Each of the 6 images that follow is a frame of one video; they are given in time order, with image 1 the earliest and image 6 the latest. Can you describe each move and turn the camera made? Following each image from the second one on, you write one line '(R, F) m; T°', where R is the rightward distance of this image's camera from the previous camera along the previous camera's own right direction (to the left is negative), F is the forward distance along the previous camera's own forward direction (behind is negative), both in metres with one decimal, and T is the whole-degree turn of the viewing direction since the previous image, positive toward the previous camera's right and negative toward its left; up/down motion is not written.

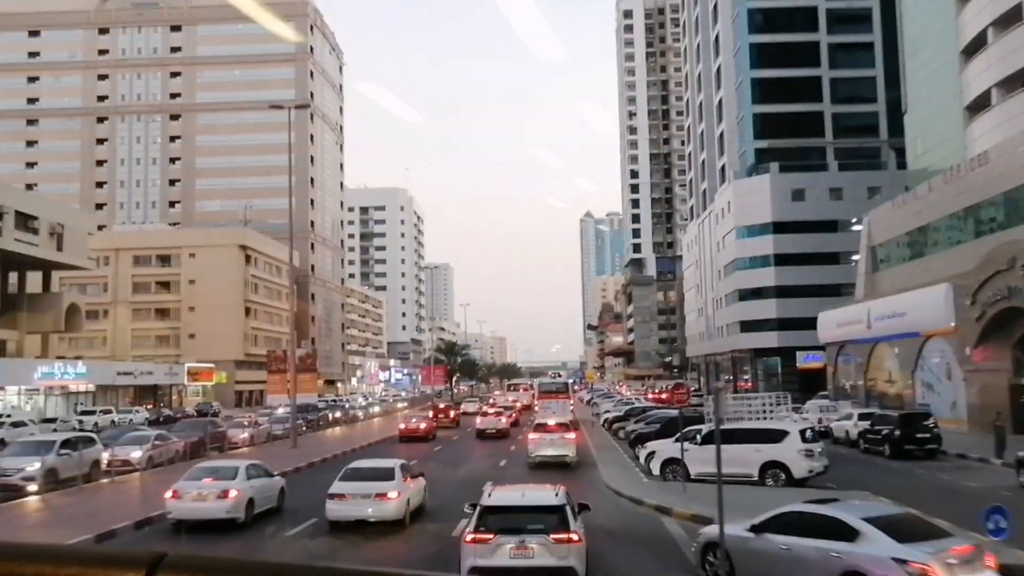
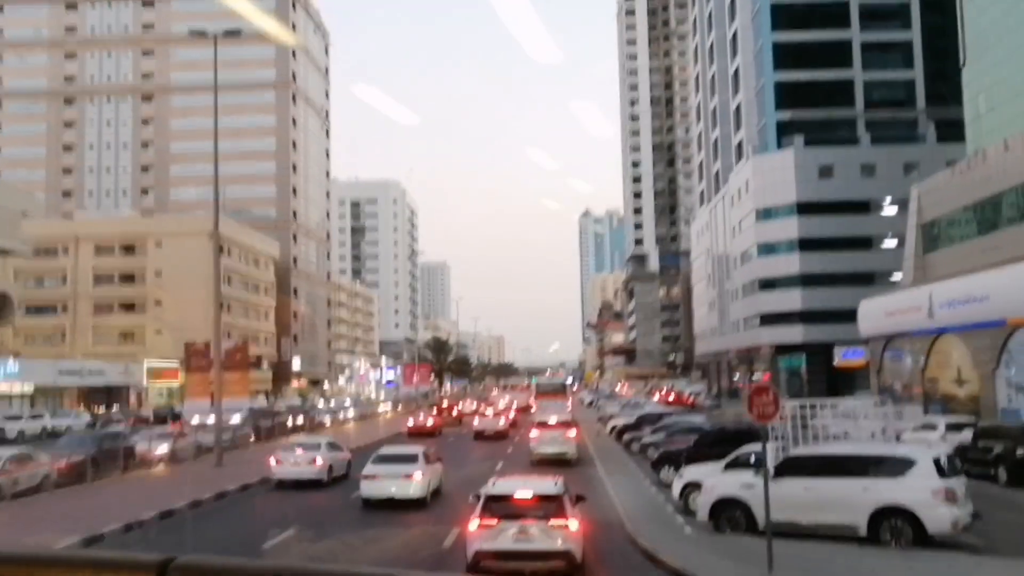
(+0.1, +1.9) m; 0°
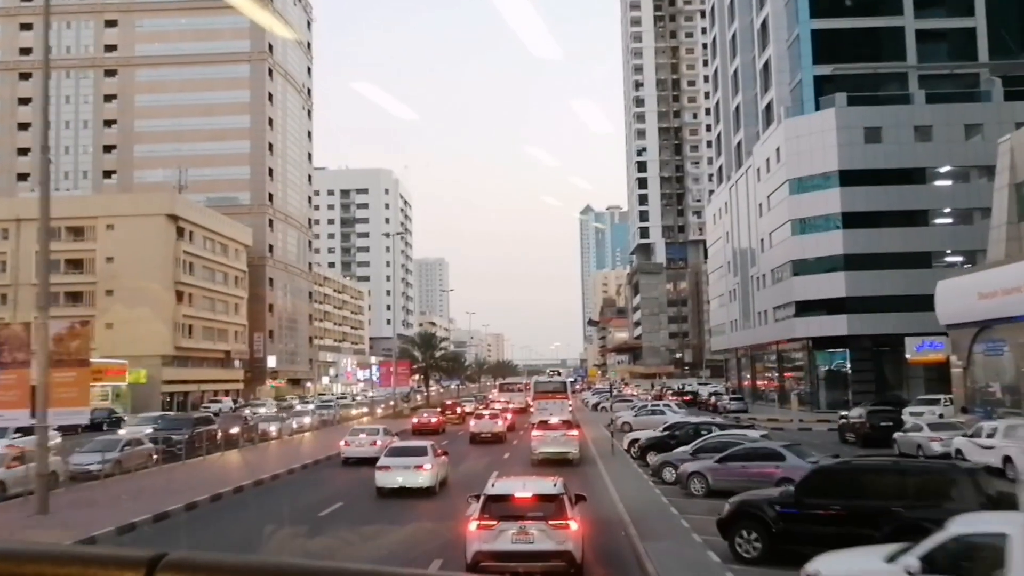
(+0.1, +2.4) m; 0°
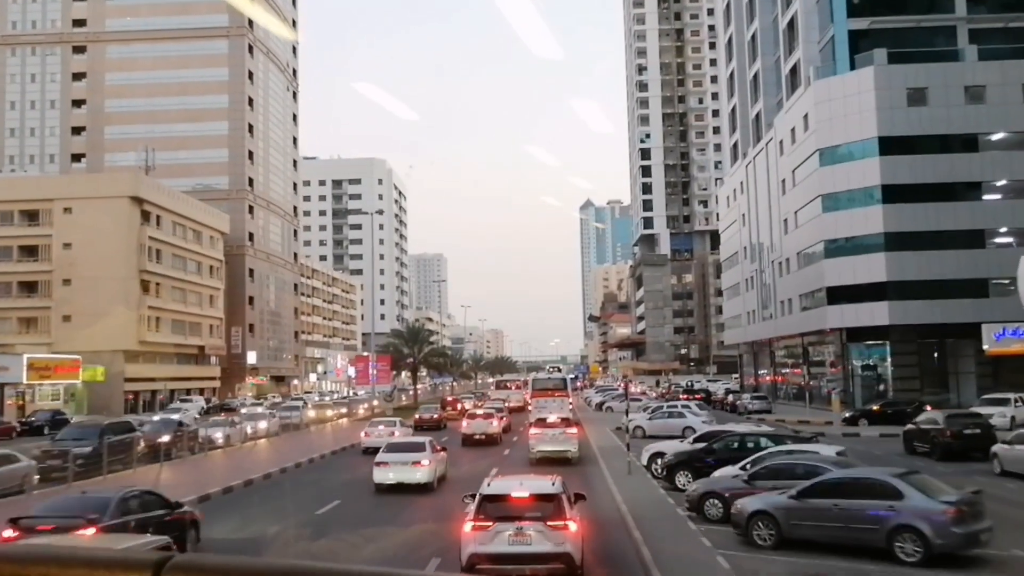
(+0.1, +1.7) m; 0°
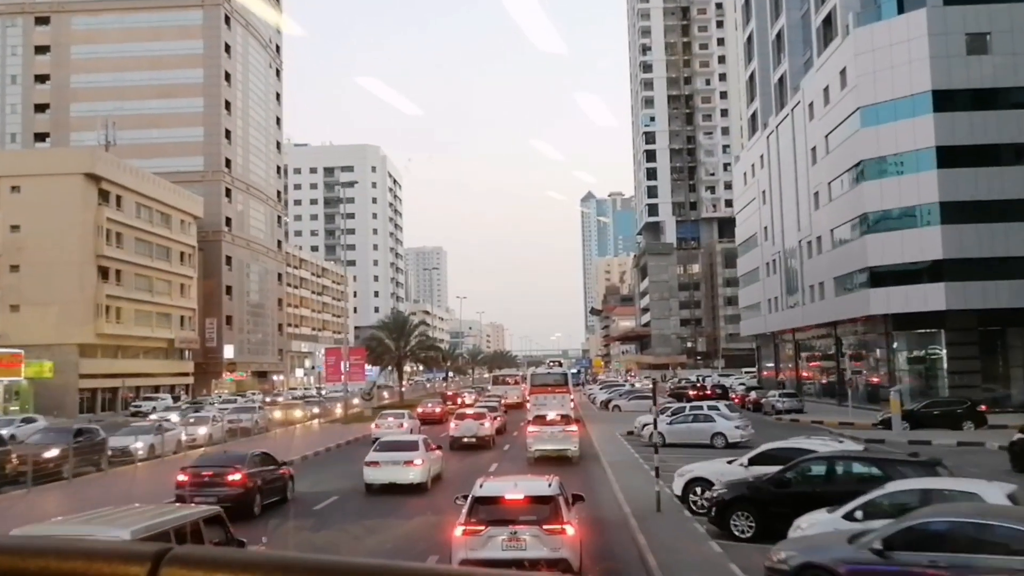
(+0.1, +1.7) m; 0°
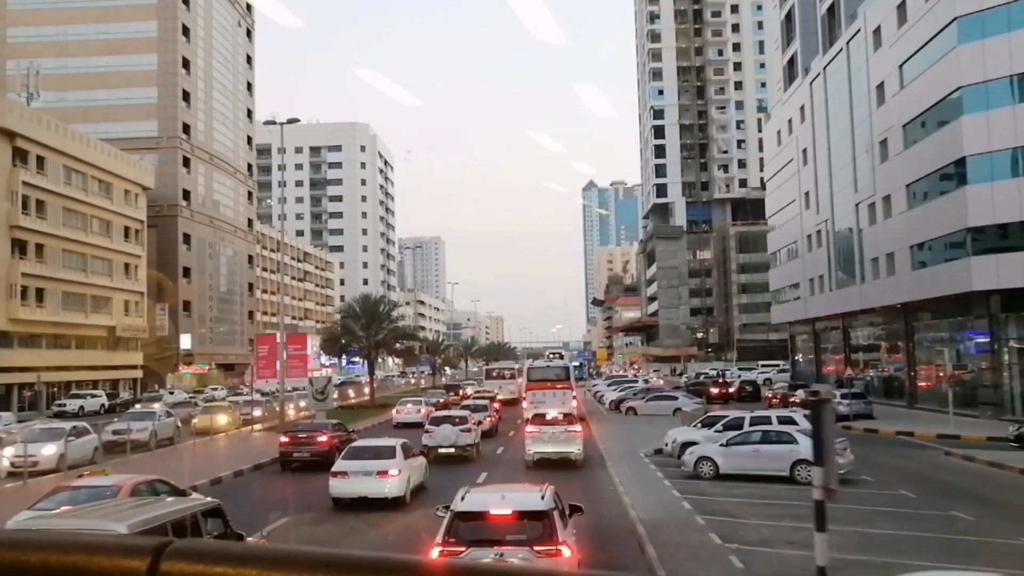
(+0.1, +2.6) m; 0°
